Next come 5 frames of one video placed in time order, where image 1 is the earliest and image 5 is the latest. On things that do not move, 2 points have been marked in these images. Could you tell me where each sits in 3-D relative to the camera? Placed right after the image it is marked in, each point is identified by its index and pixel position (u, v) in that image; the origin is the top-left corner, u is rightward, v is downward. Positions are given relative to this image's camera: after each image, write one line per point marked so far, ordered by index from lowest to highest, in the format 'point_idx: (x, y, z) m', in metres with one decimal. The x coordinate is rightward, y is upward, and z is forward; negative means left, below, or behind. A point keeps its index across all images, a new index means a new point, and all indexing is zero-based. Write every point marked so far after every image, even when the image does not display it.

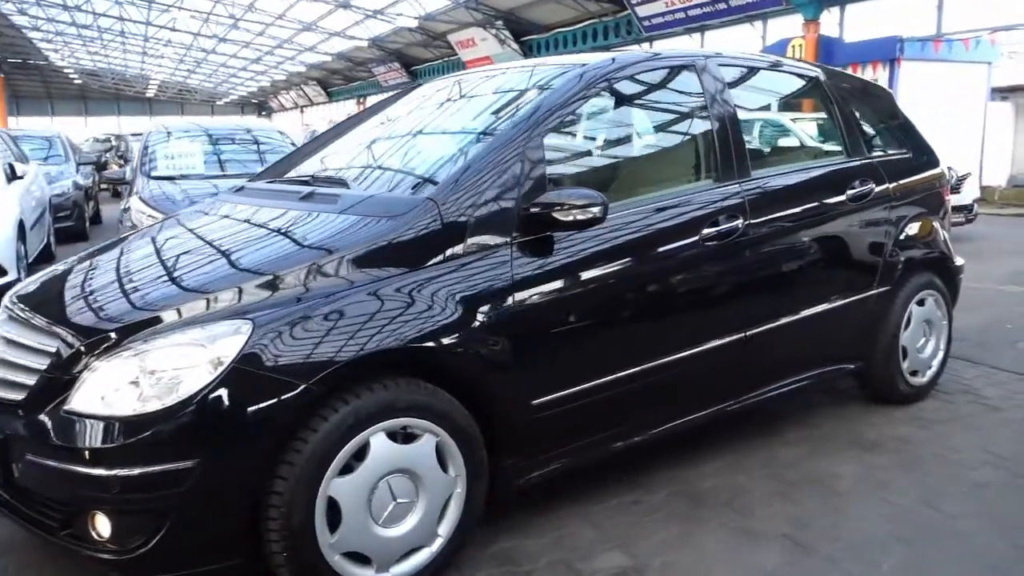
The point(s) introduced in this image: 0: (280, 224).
0: (-0.8, +0.2, +2.8) m
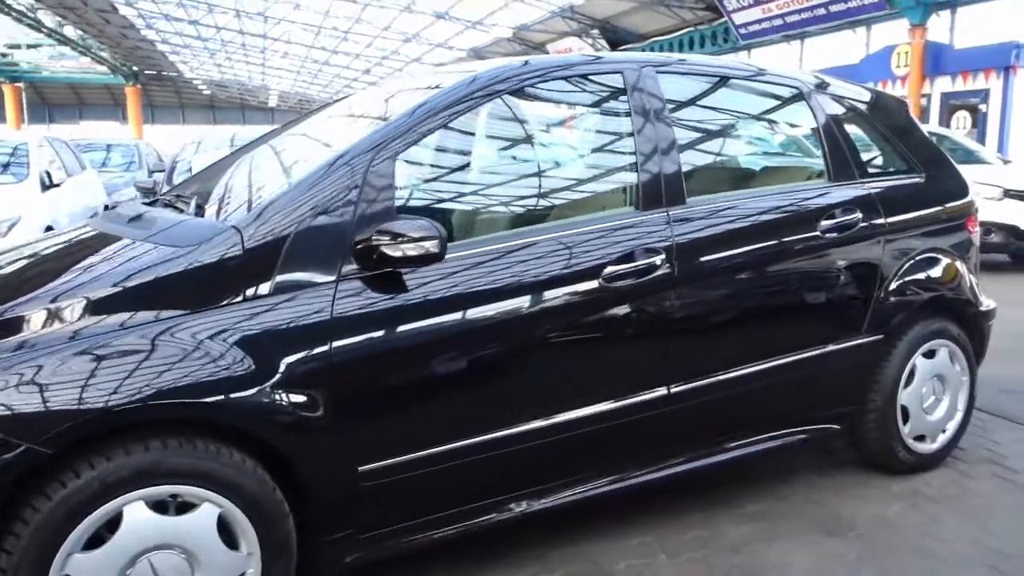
0: (-1.3, +0.1, +2.5) m
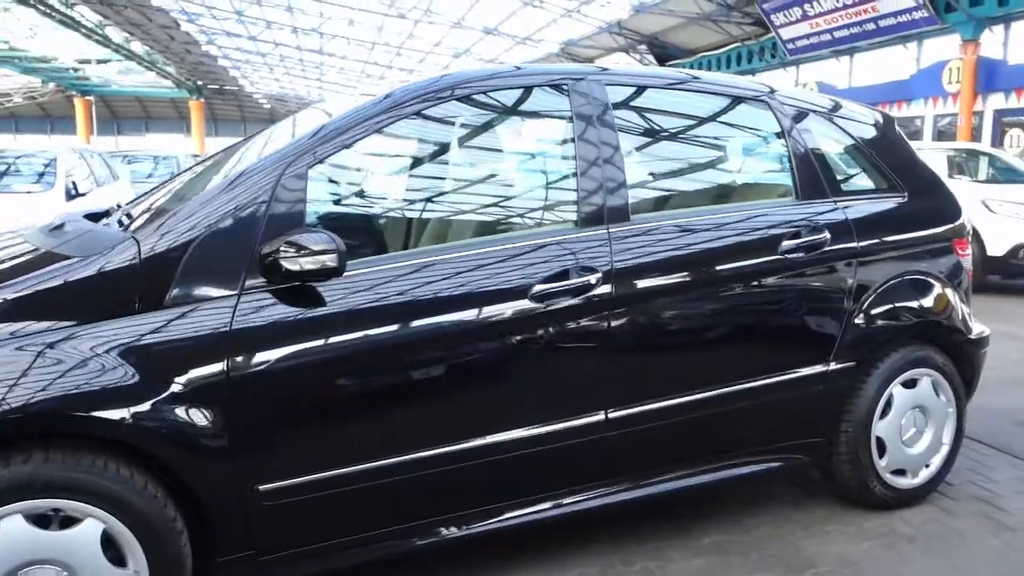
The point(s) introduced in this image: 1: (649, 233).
0: (-1.5, +0.1, +2.5) m
1: (+0.5, +0.2, +2.9) m
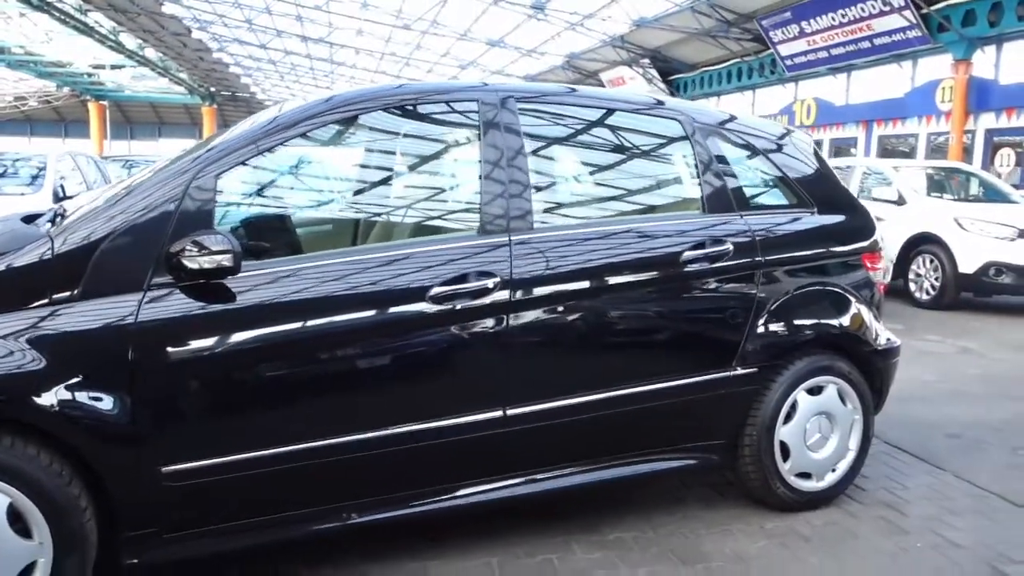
0: (-1.8, +0.1, +2.7) m
1: (+0.2, +0.2, +3.1) m
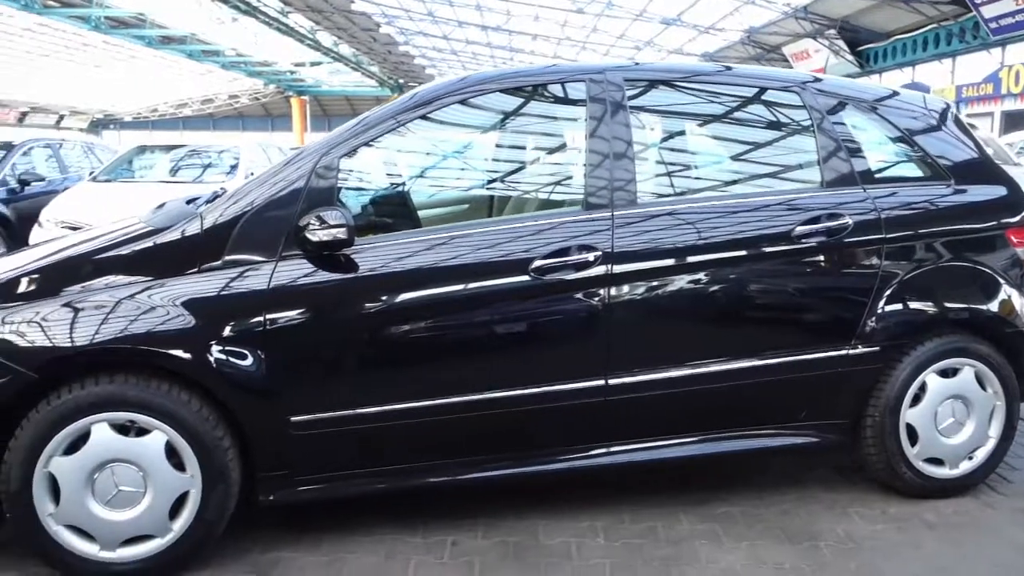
0: (-1.4, +0.2, +3.2) m
1: (+0.6, +0.3, +3.1) m
